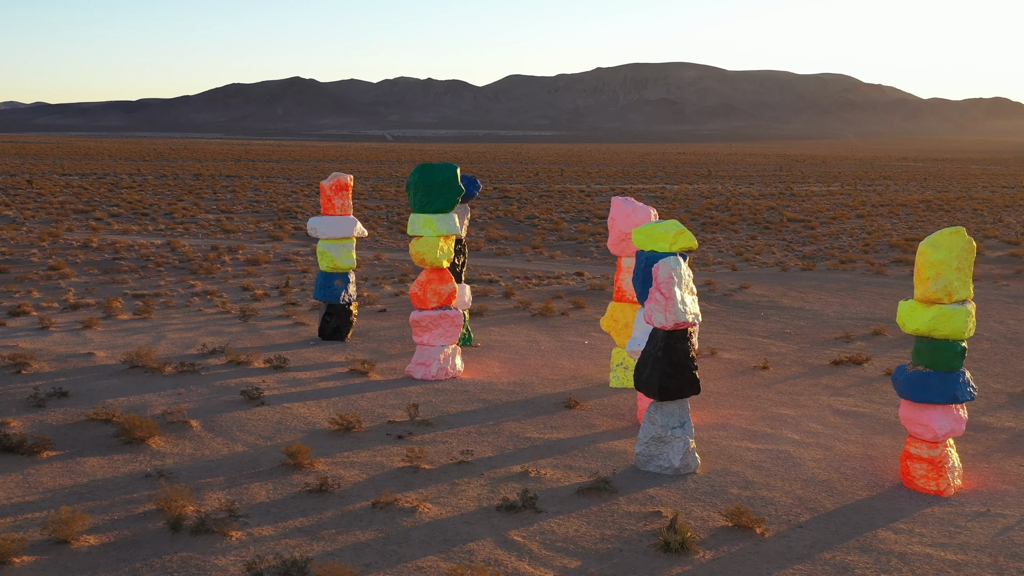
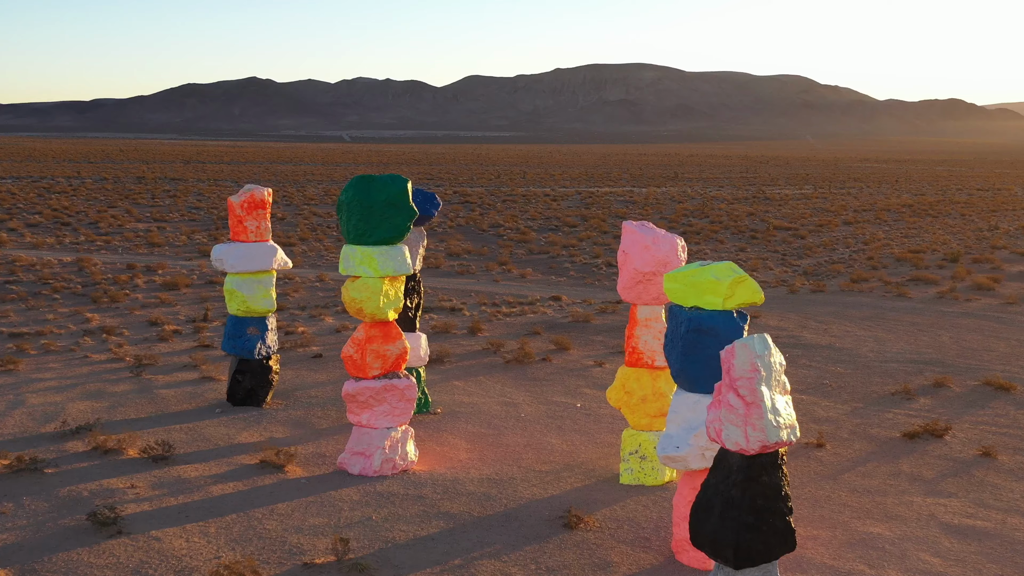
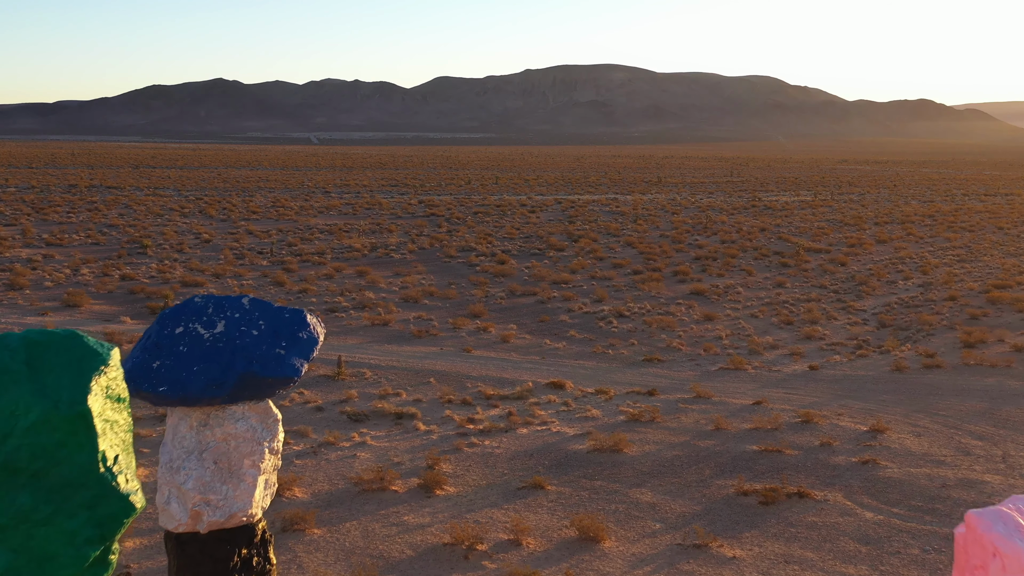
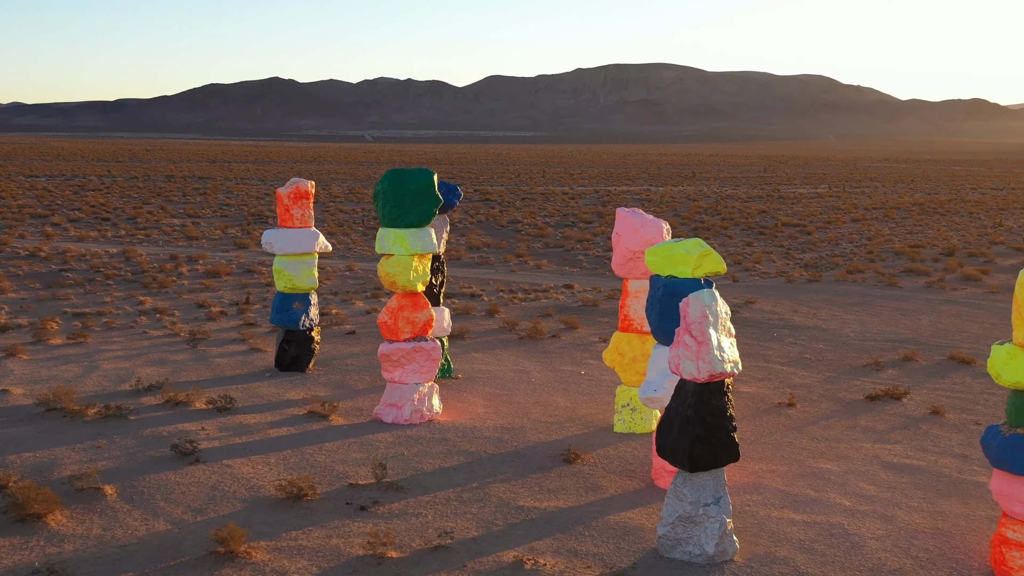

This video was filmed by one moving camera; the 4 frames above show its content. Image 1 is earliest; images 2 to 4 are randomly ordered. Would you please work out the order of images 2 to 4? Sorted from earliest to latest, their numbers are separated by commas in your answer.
4, 2, 3
